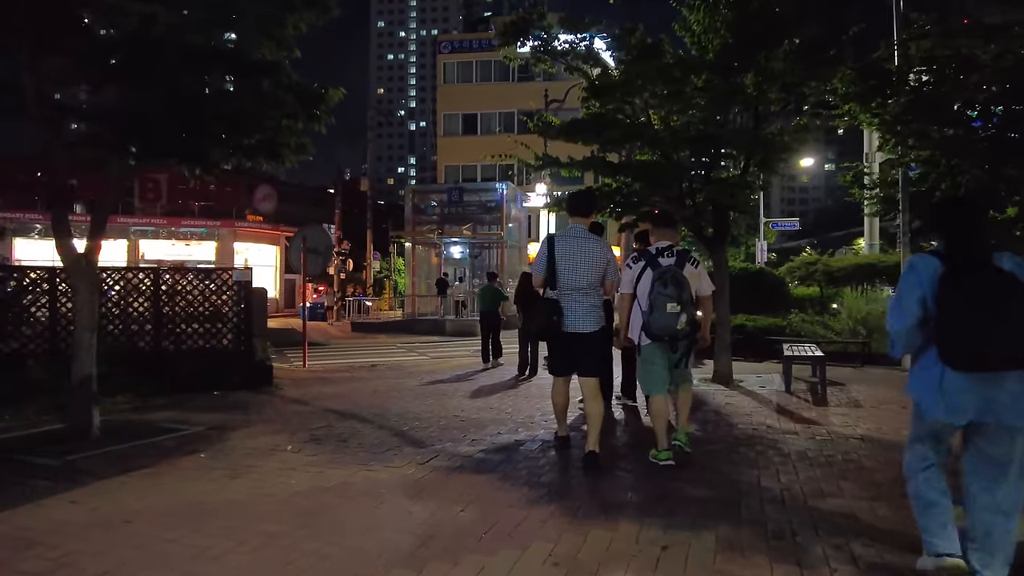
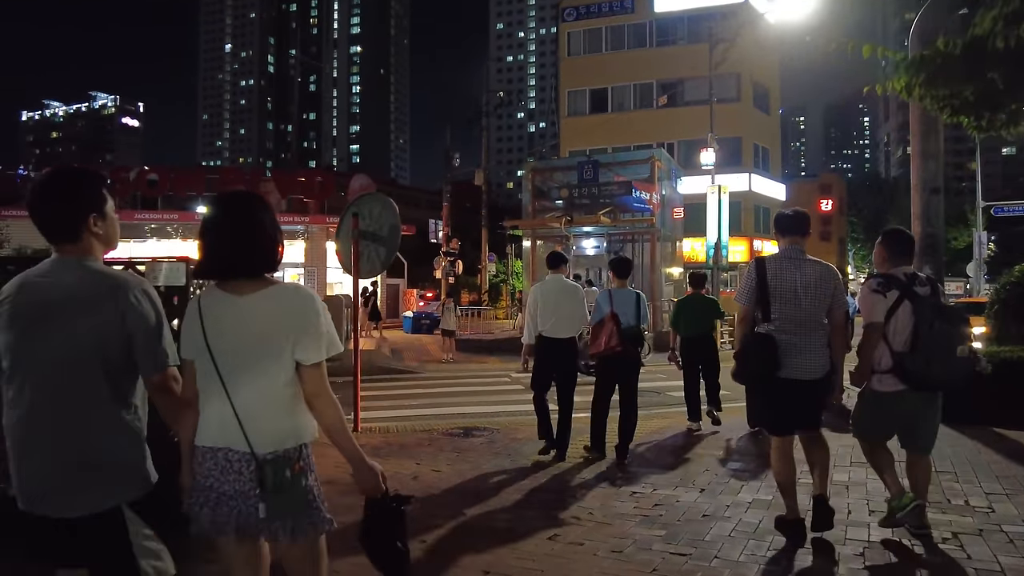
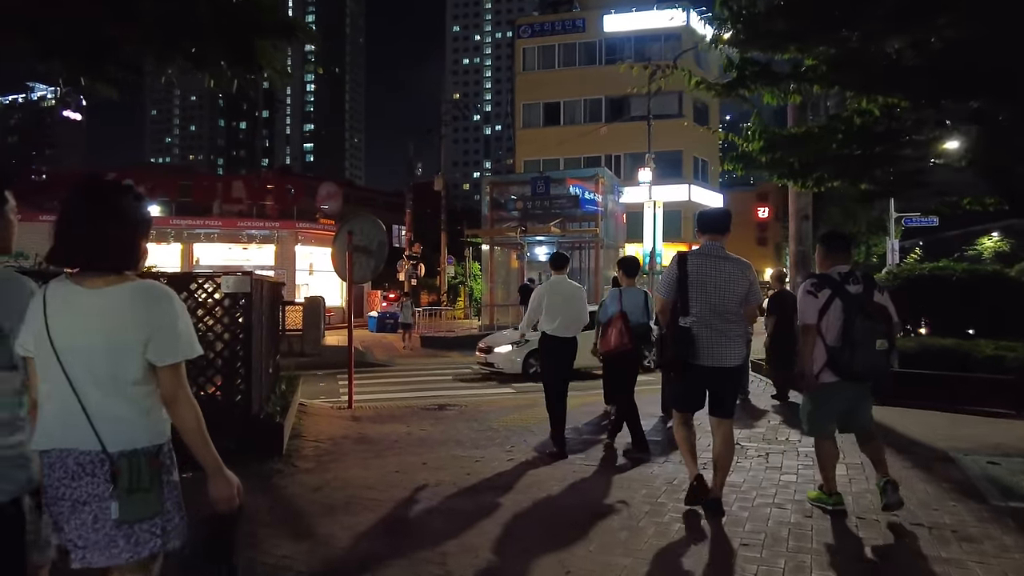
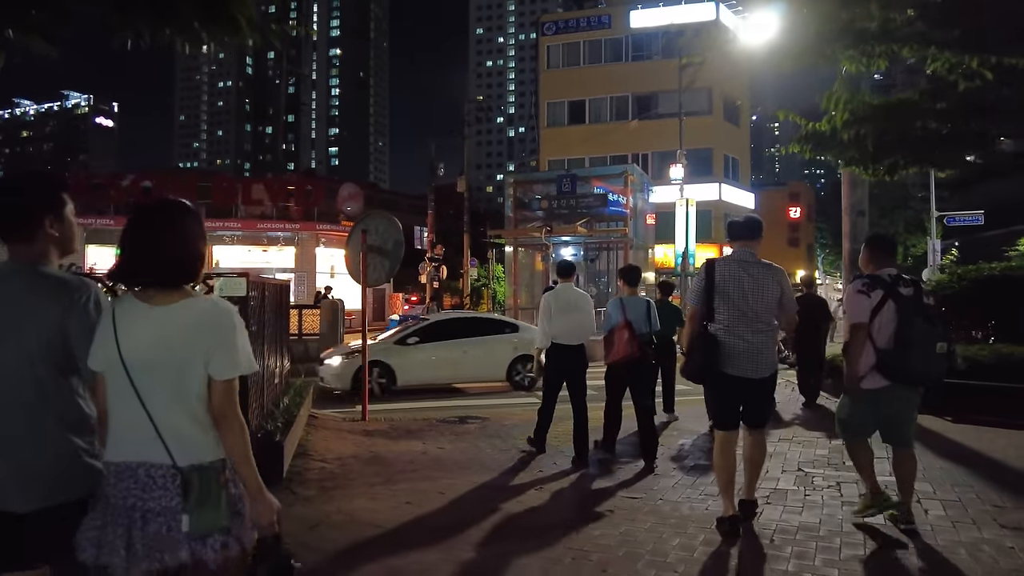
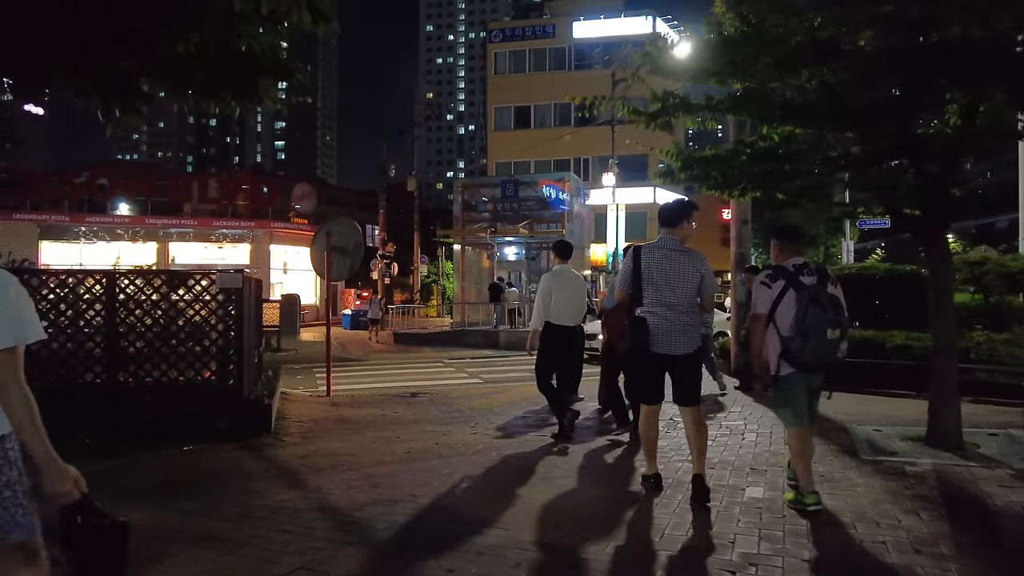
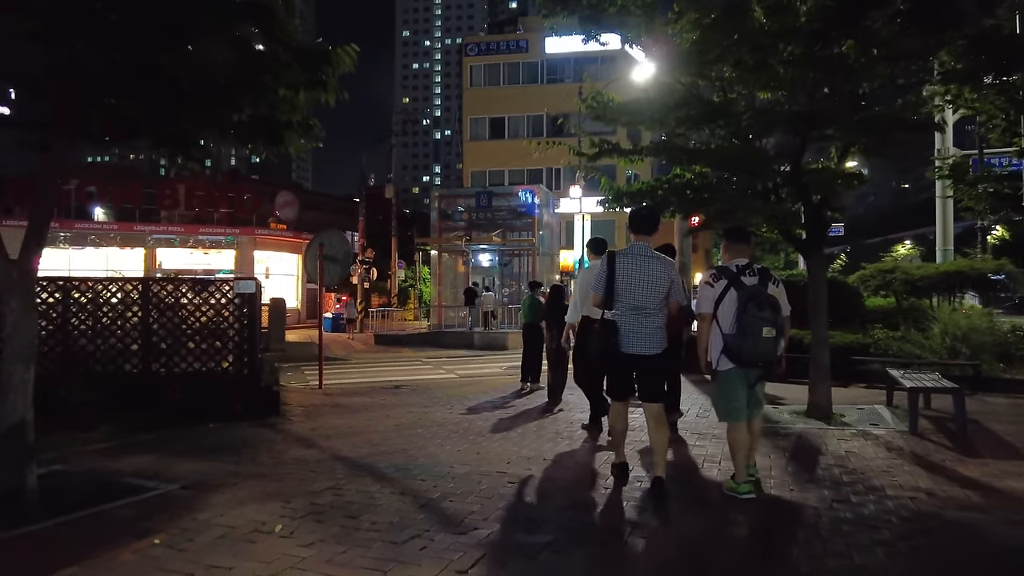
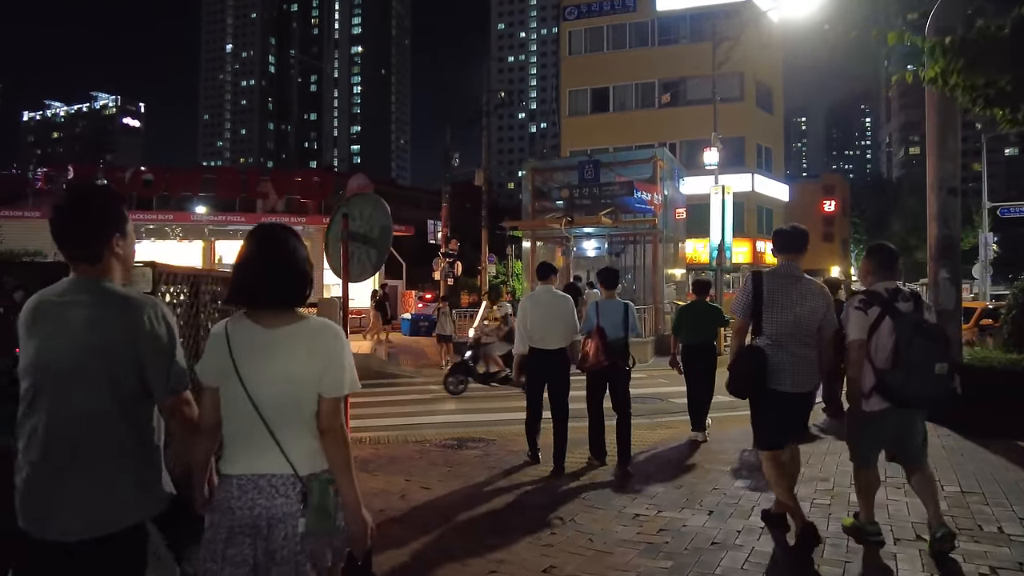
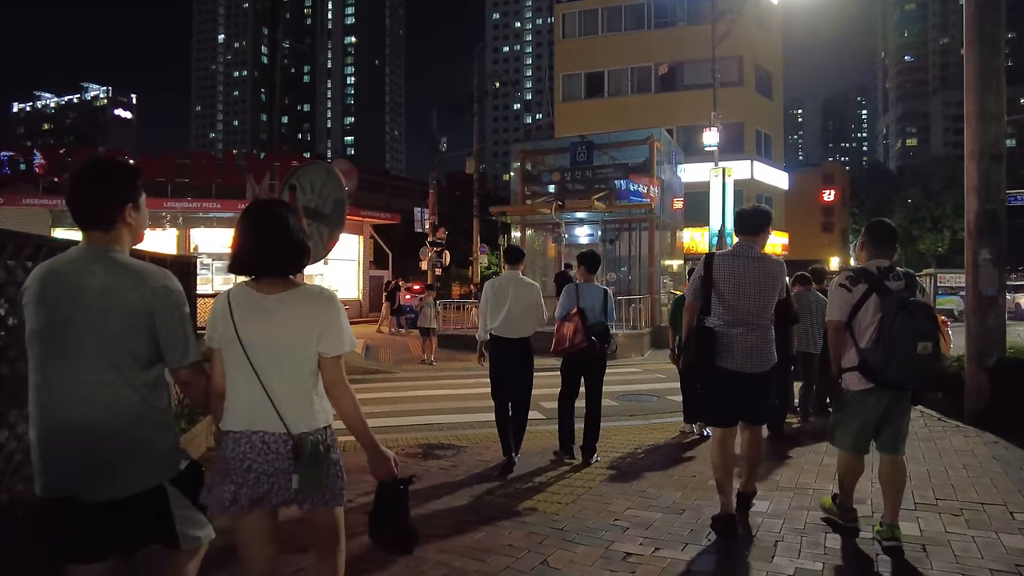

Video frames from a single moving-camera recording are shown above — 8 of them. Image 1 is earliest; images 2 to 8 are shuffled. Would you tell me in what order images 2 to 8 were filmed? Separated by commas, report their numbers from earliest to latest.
6, 5, 3, 4, 2, 7, 8
